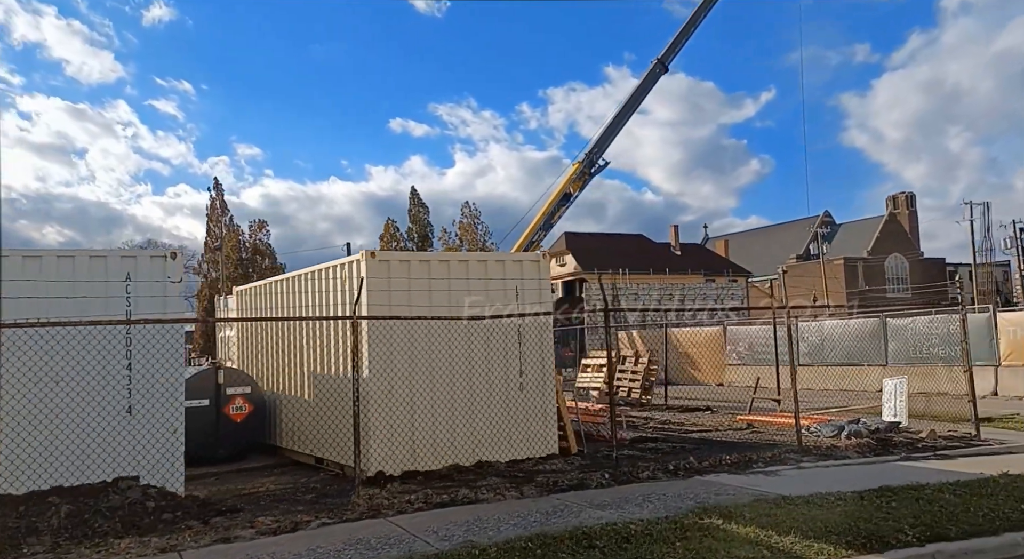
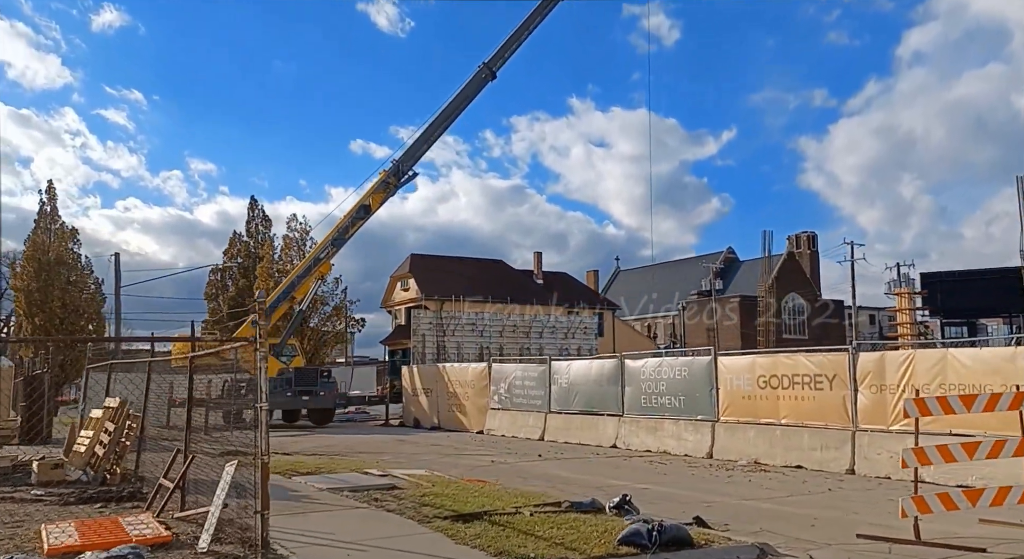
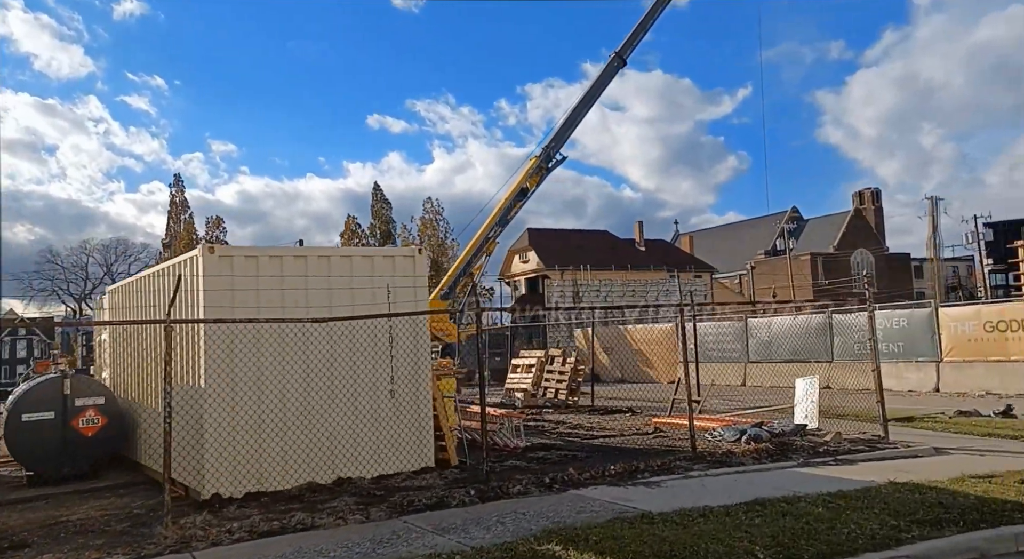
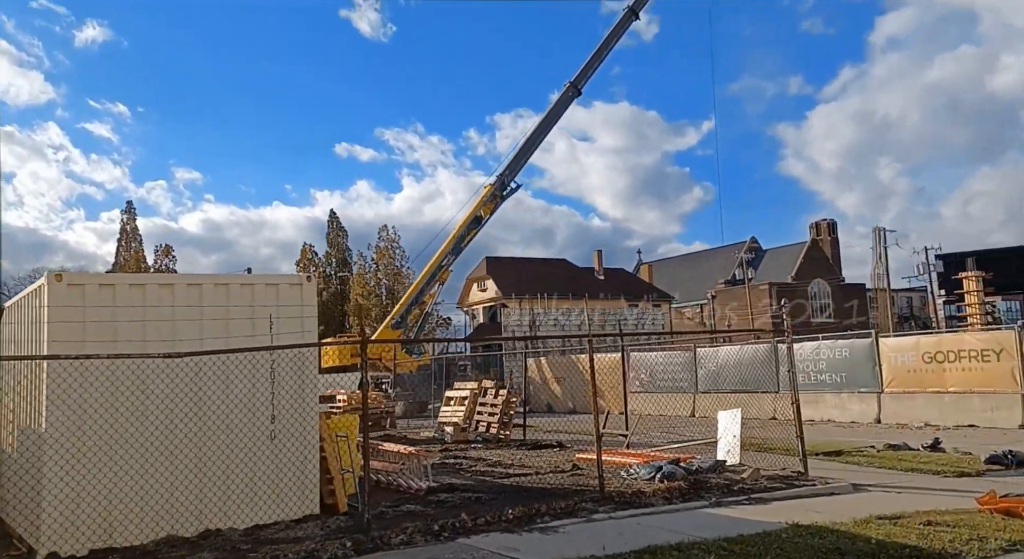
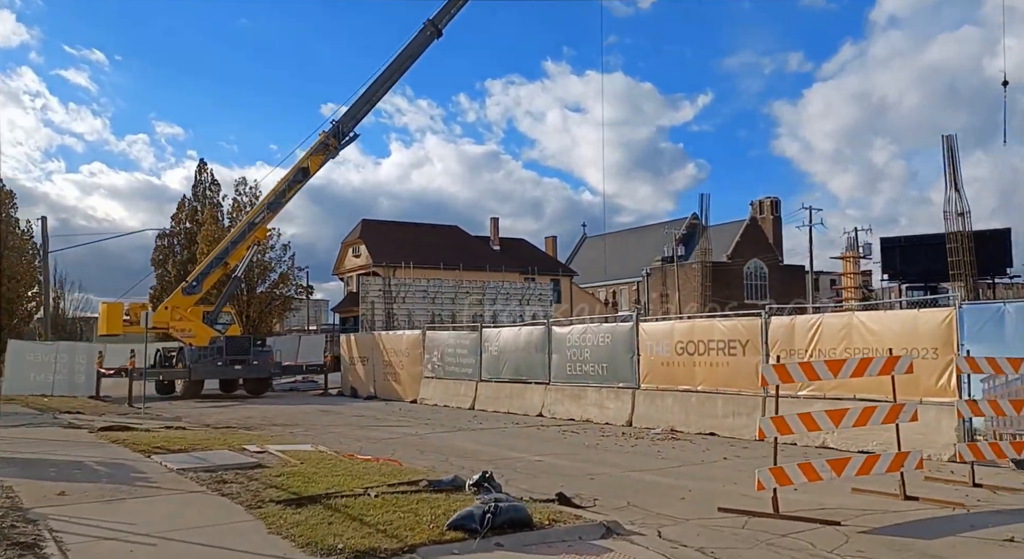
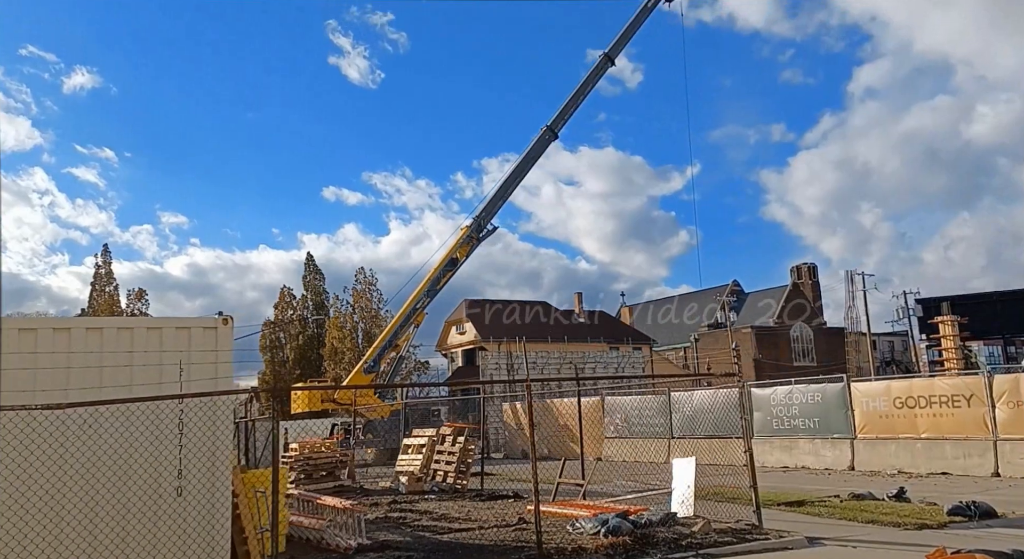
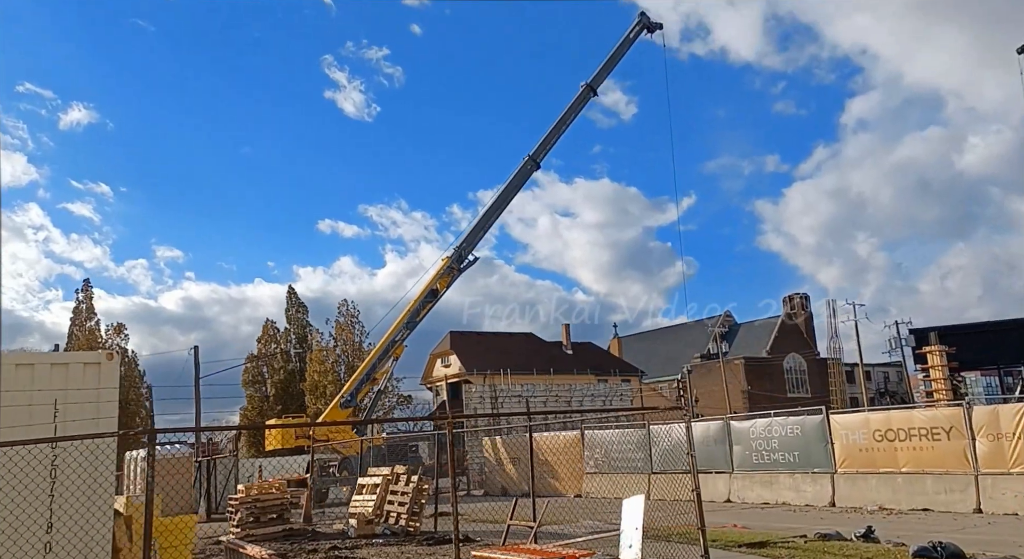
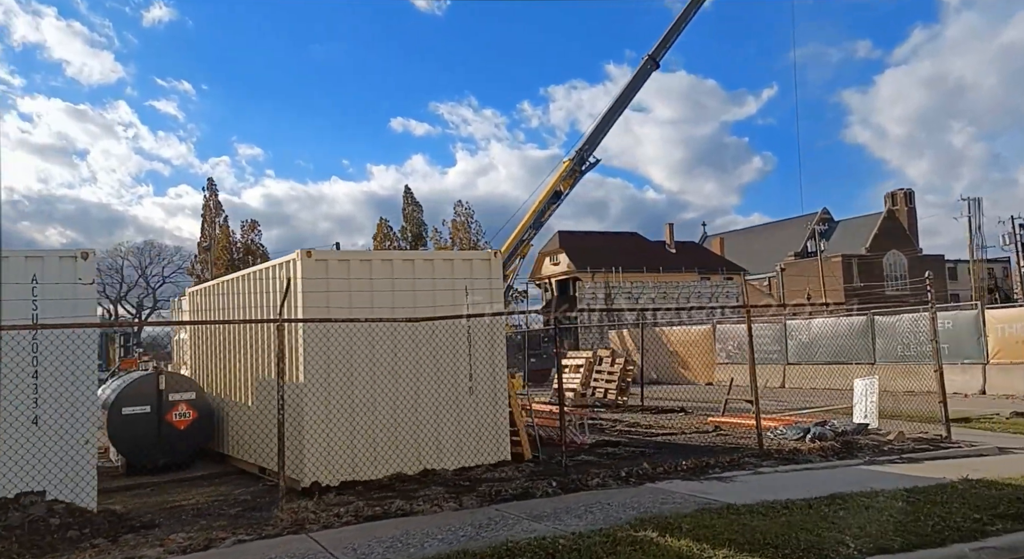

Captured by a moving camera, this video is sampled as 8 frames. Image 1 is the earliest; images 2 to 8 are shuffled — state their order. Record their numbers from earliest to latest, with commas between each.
8, 3, 4, 6, 7, 2, 5
